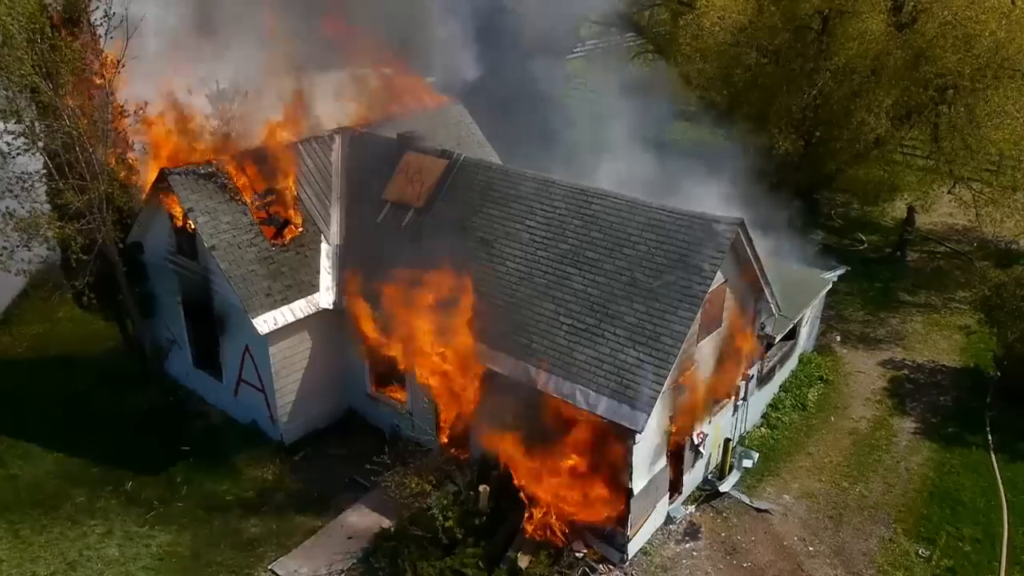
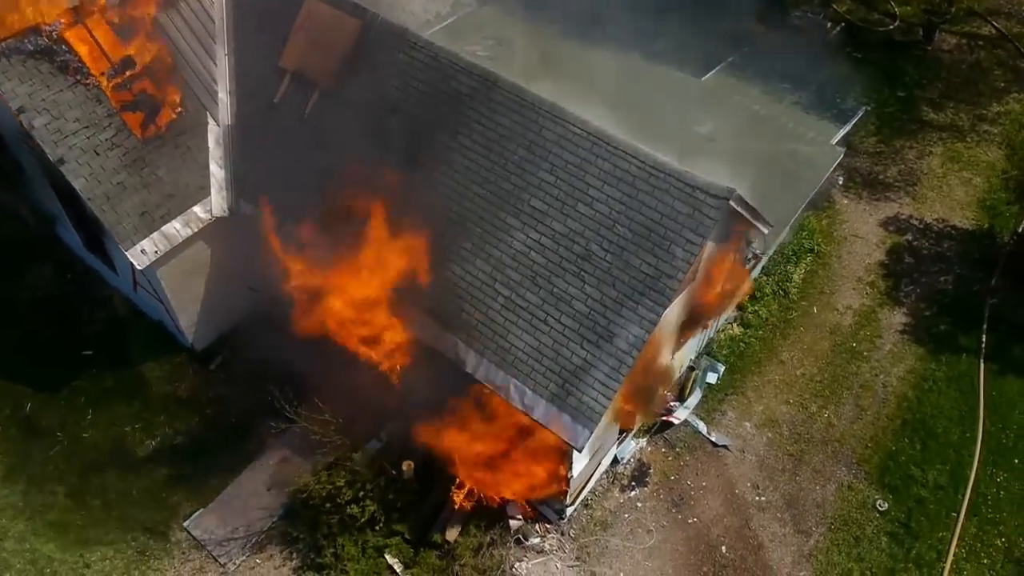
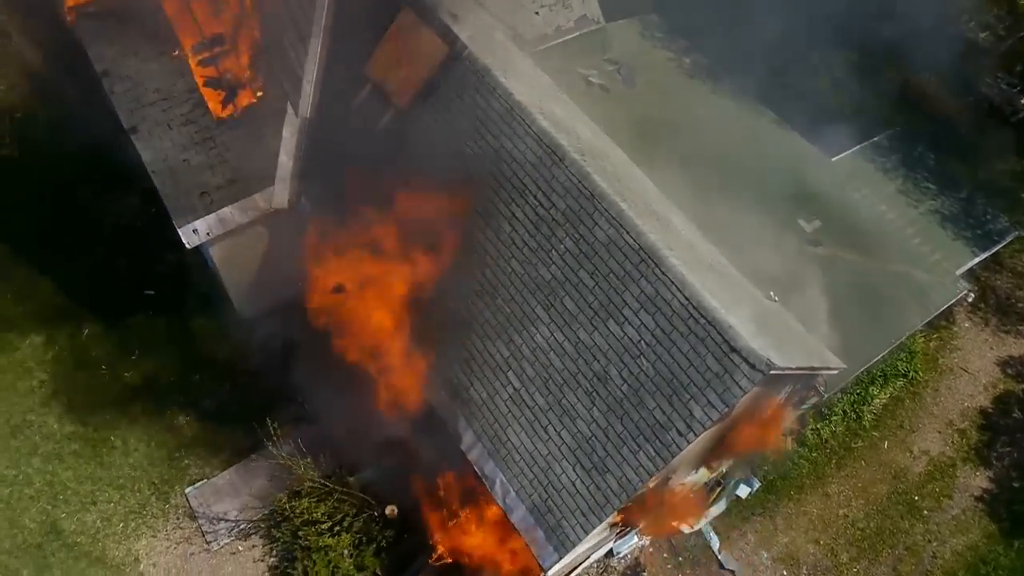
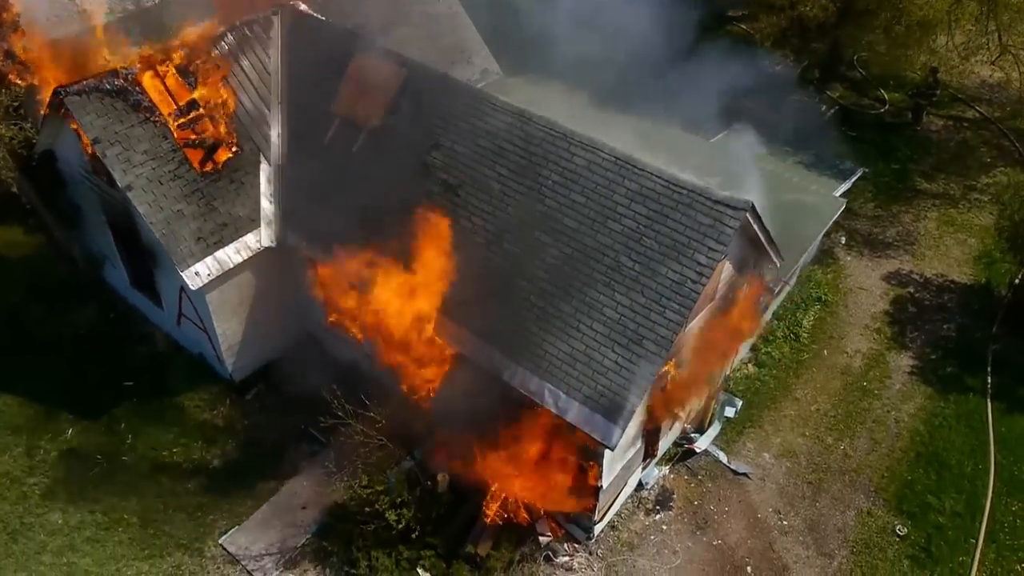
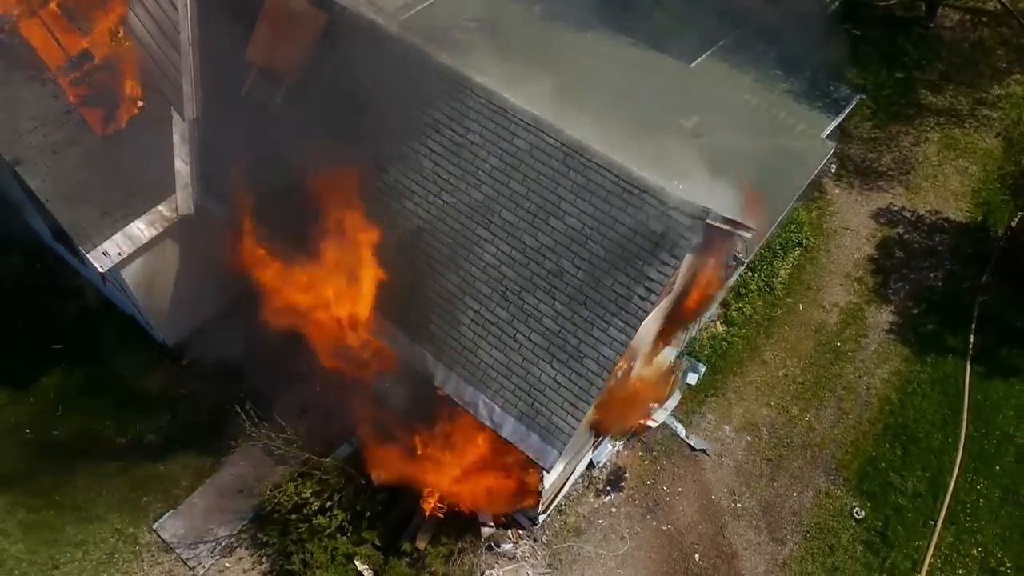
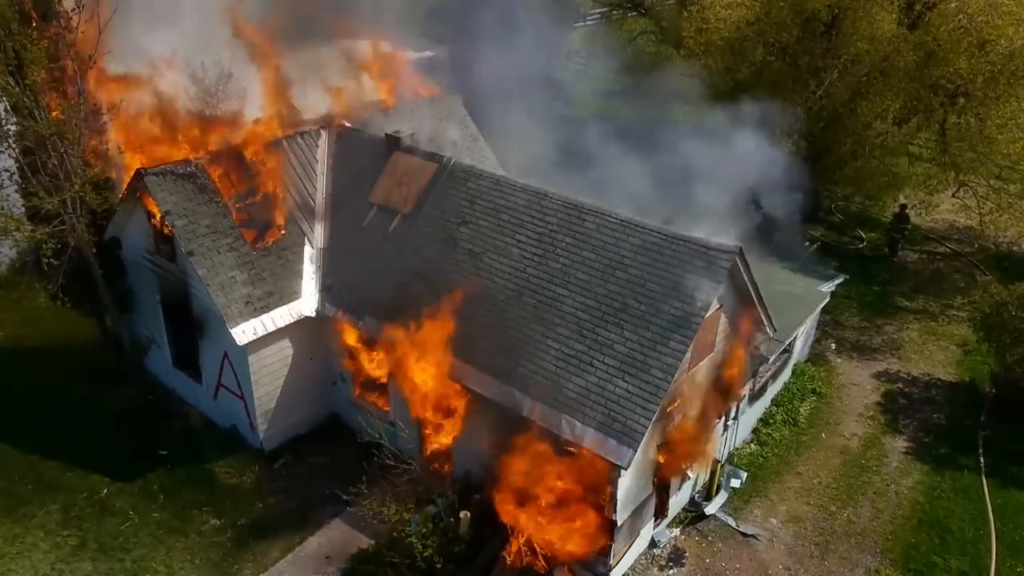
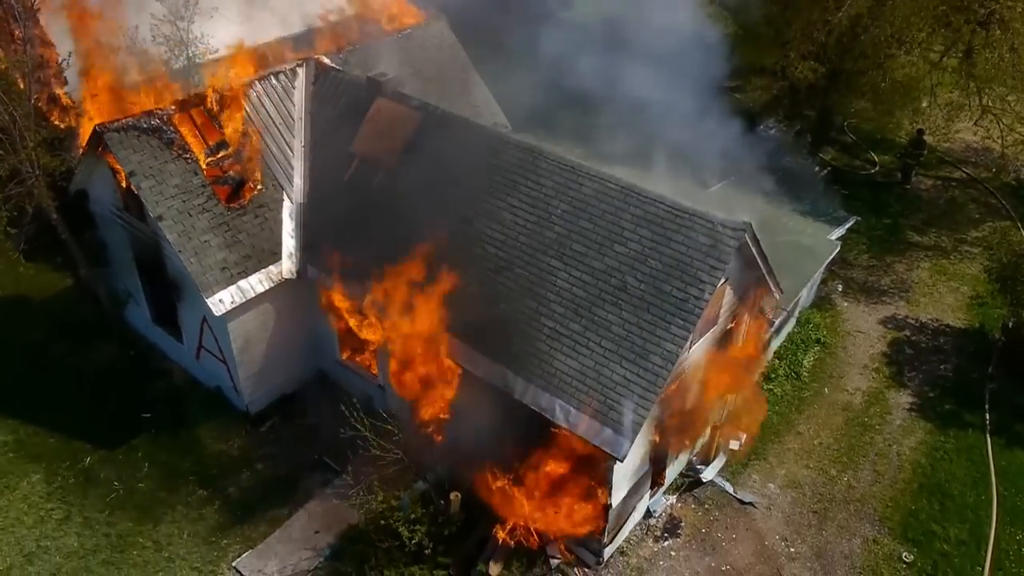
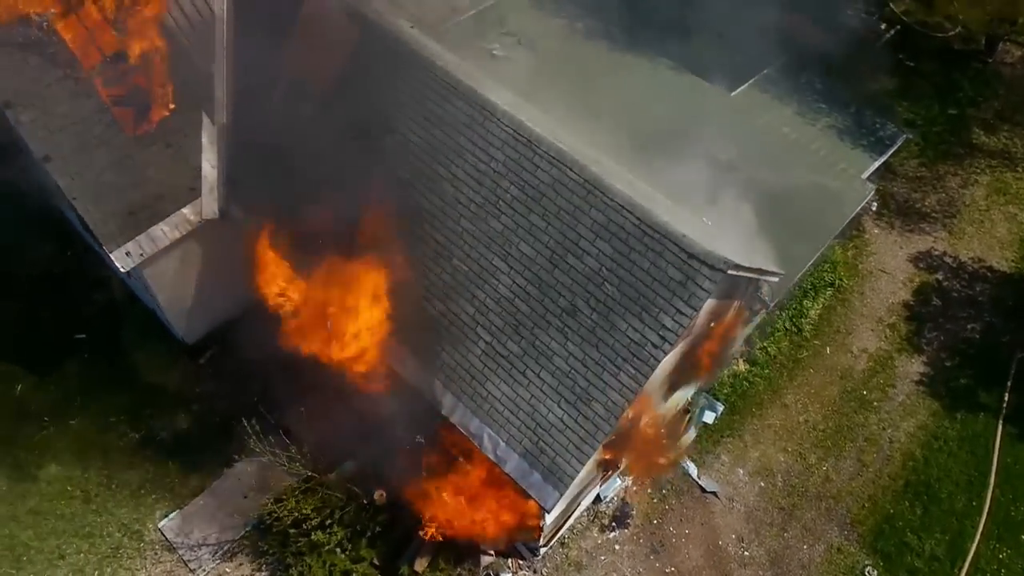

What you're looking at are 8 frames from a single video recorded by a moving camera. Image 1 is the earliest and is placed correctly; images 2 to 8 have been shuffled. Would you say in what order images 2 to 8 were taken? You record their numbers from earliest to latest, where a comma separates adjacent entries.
6, 7, 4, 2, 5, 8, 3
